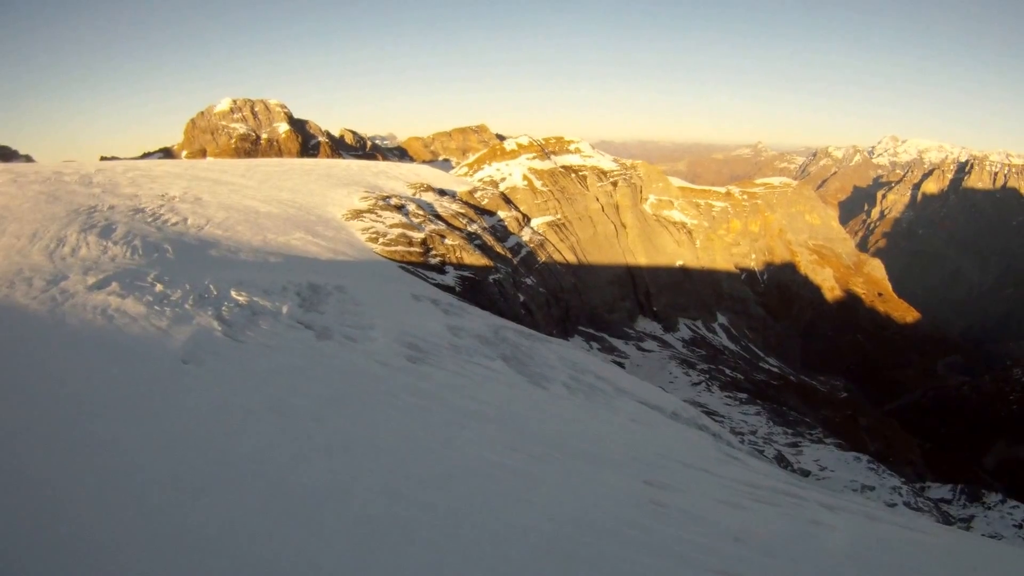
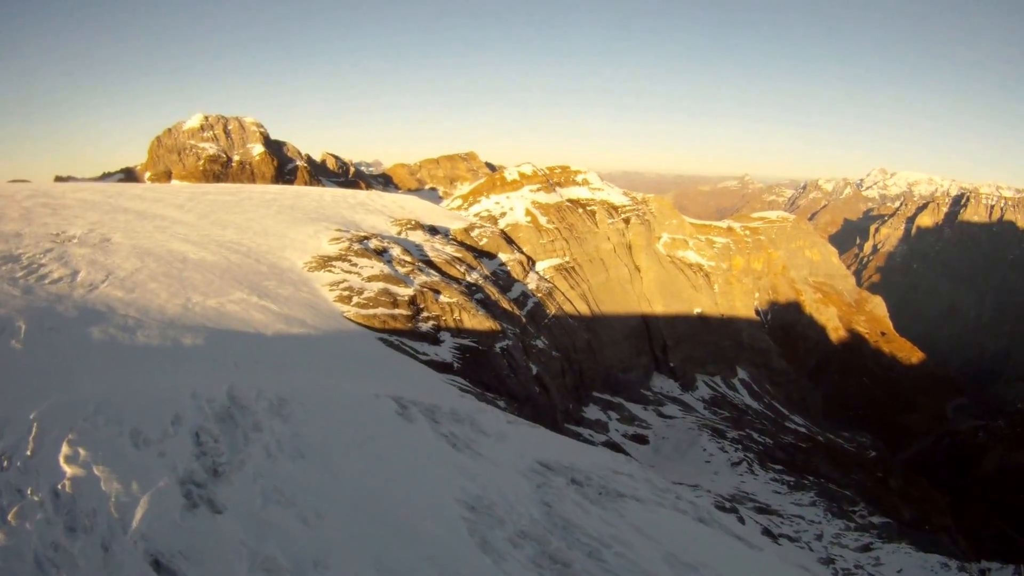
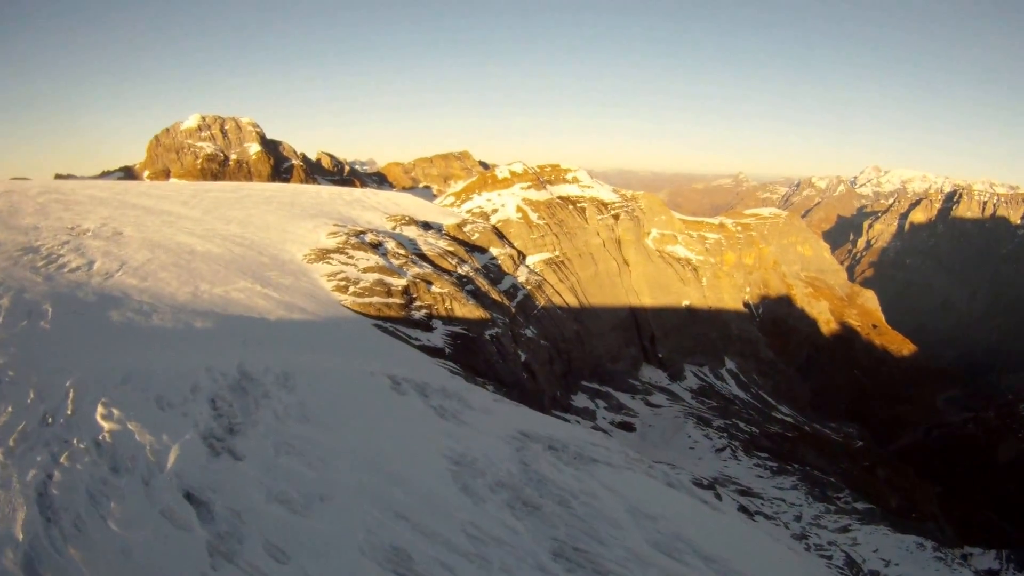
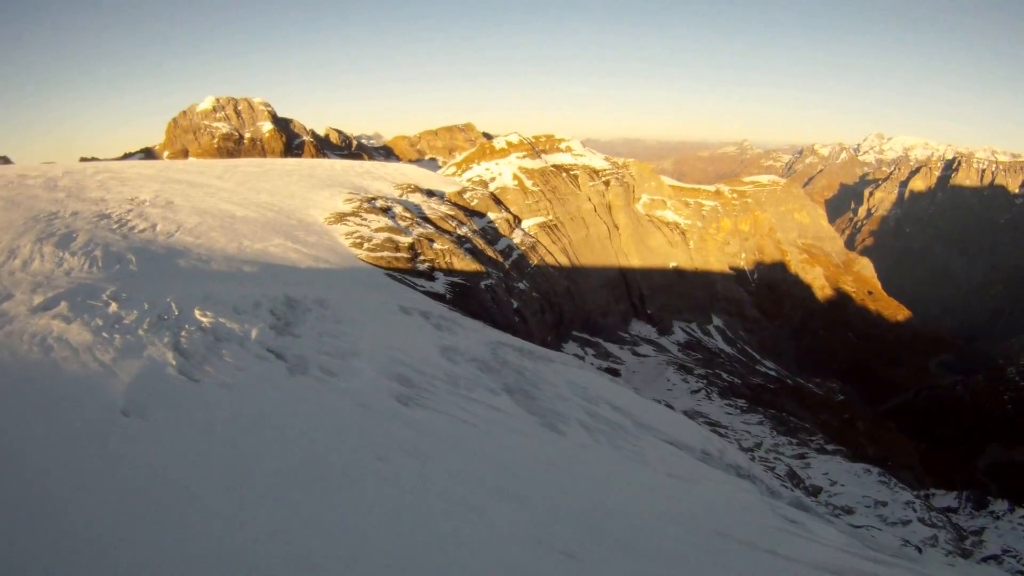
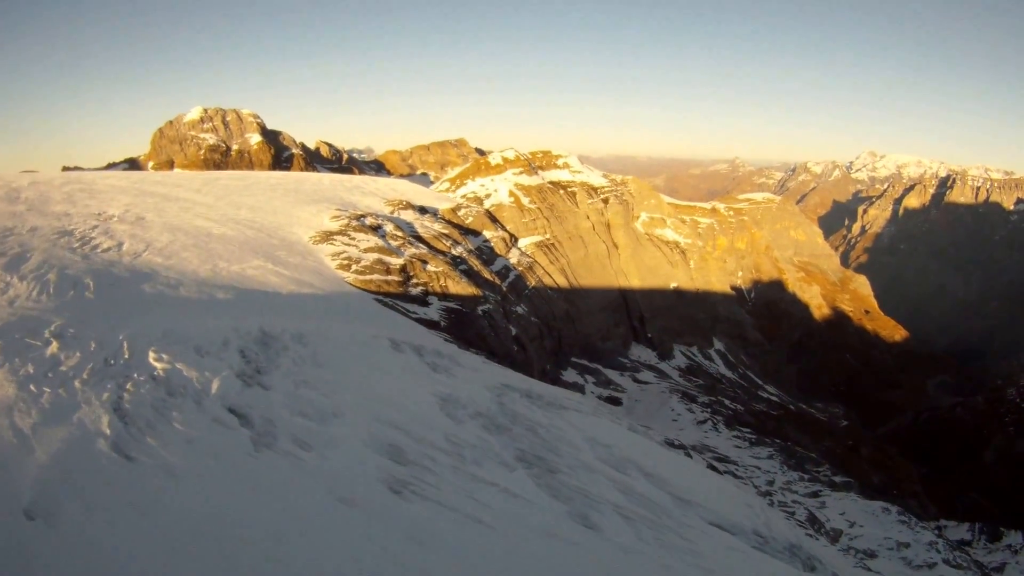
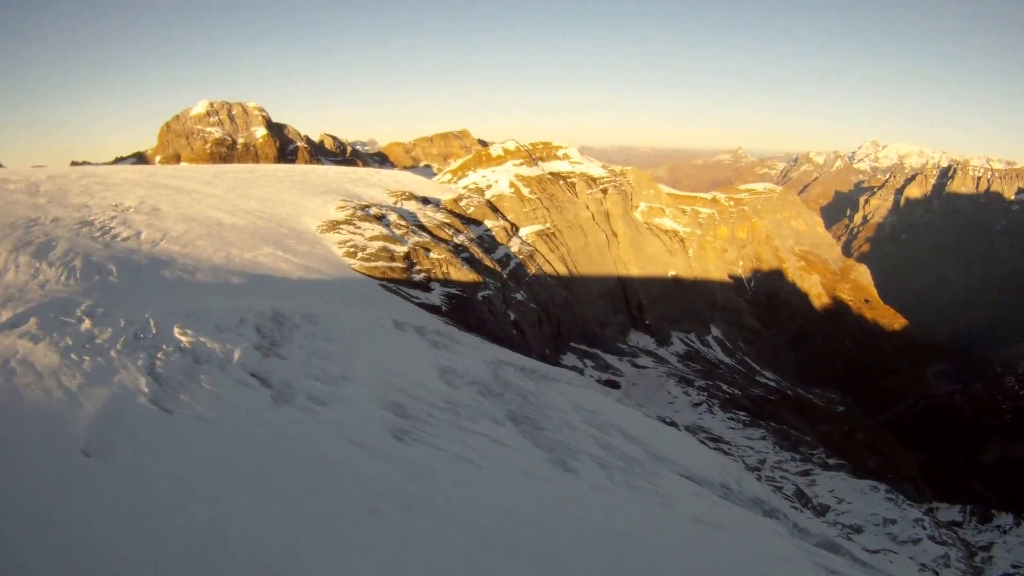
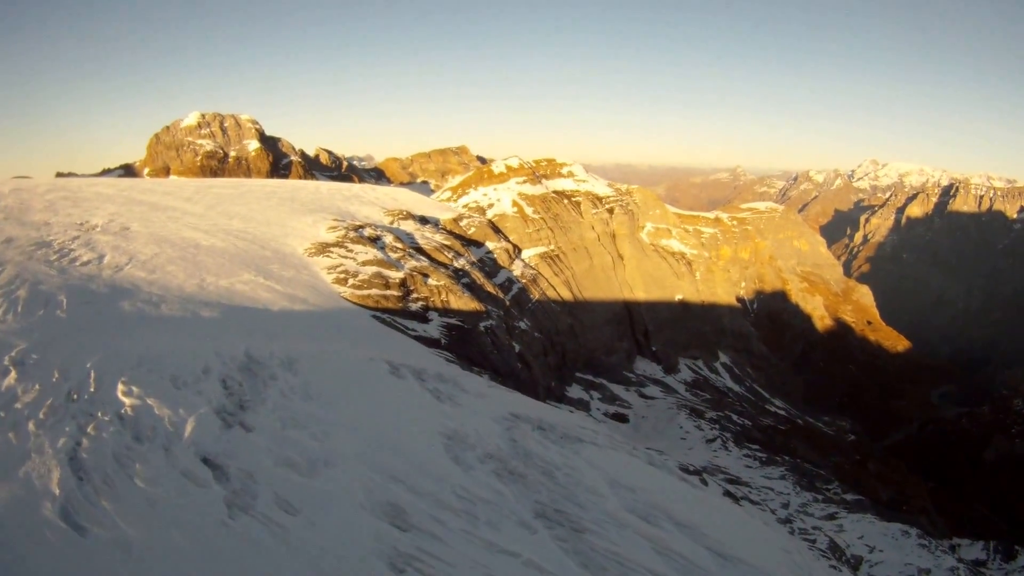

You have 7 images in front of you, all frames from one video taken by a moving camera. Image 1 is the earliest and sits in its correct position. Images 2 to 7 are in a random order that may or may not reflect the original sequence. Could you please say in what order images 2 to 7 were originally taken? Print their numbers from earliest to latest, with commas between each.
4, 6, 5, 7, 3, 2
